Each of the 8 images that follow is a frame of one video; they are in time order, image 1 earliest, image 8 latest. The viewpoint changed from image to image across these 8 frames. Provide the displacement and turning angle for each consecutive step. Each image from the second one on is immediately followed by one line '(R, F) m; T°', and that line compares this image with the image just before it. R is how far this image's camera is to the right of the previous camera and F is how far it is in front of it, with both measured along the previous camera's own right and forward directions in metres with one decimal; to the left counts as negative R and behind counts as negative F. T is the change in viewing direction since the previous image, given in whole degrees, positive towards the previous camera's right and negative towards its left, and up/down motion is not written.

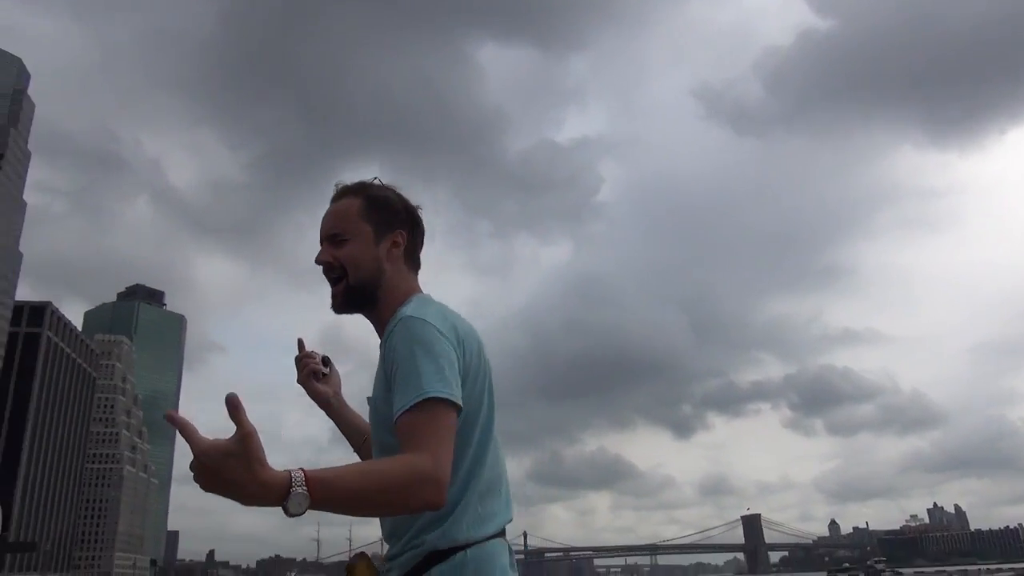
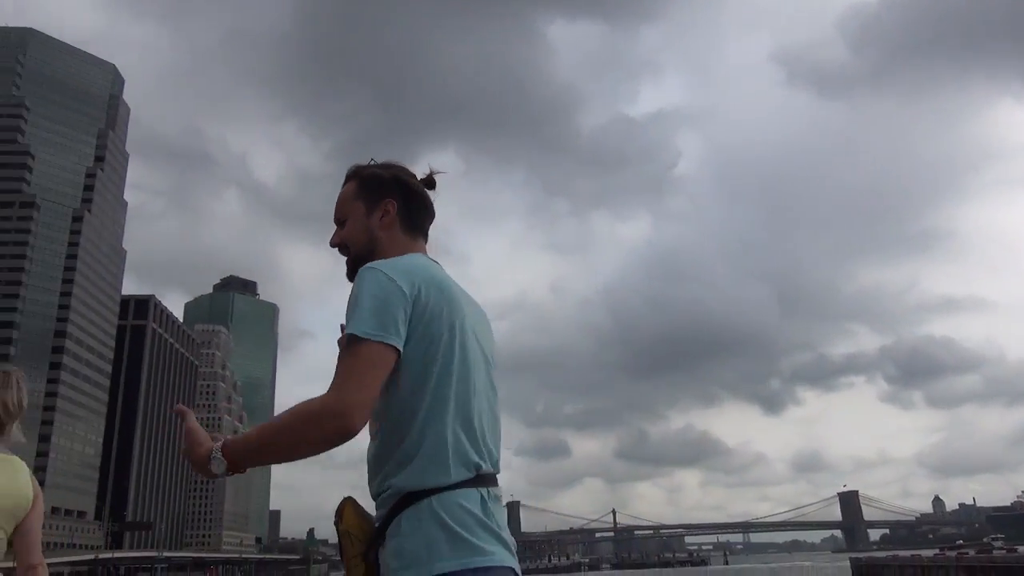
(+0.1, 0.0) m; -6°
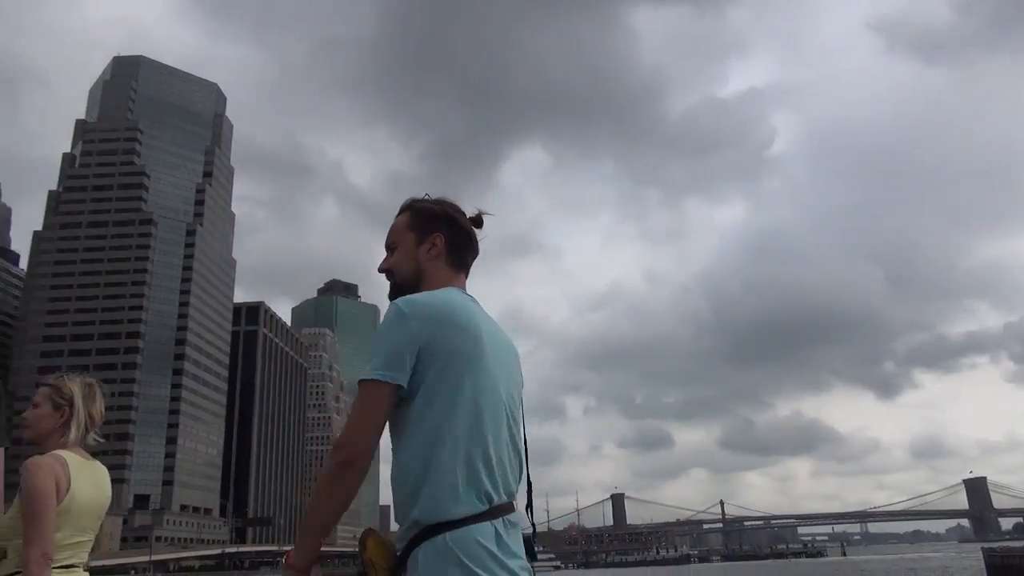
(+0.3, -0.2) m; -7°
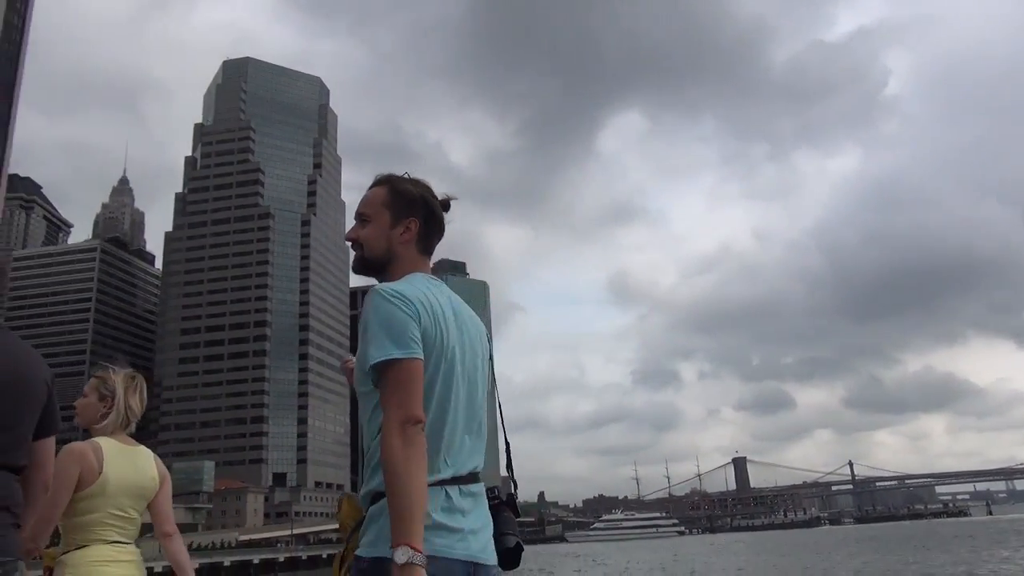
(+0.8, -0.4) m; -8°
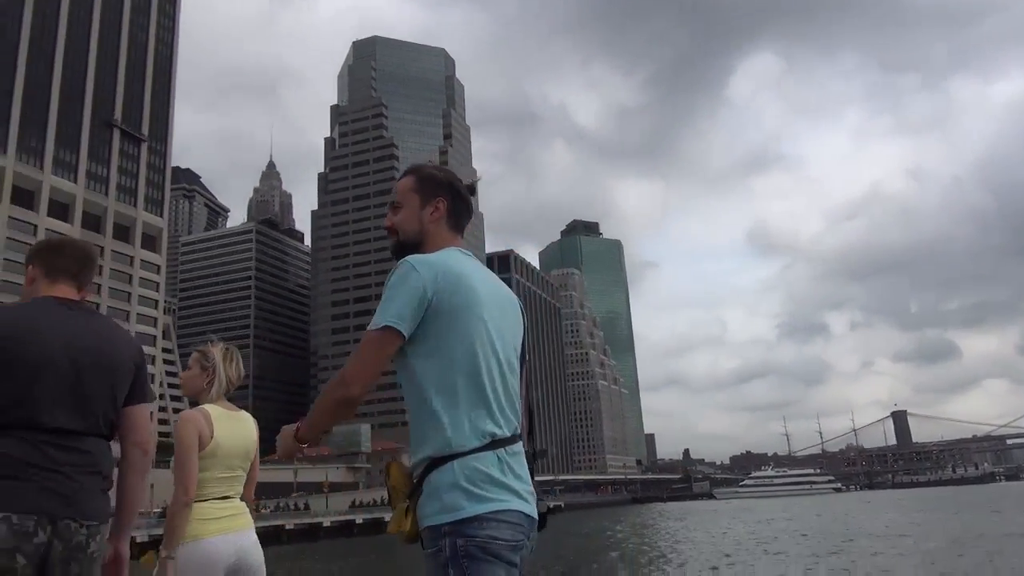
(+0.5, -0.1) m; -10°
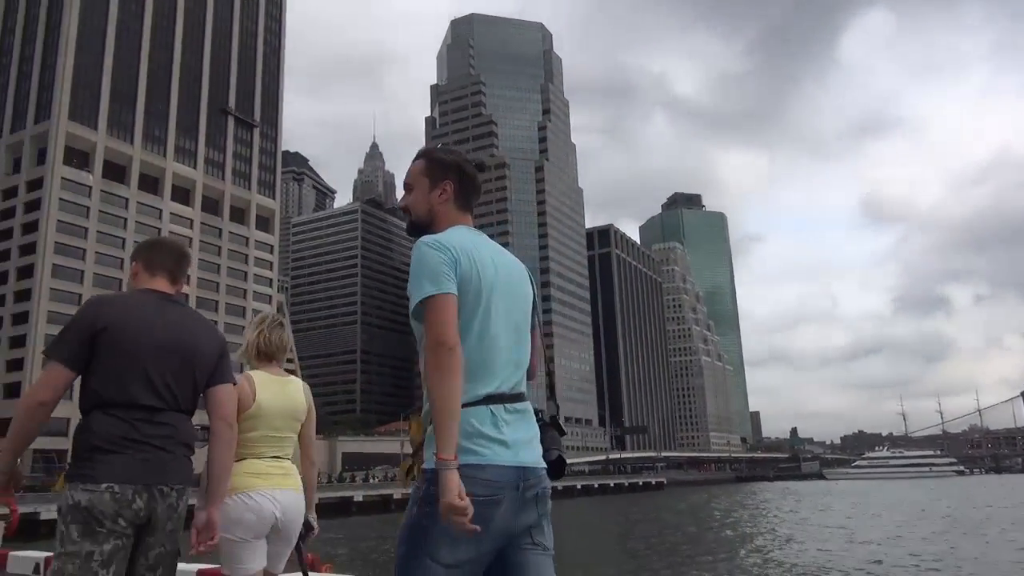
(+0.5, -0.1) m; -7°
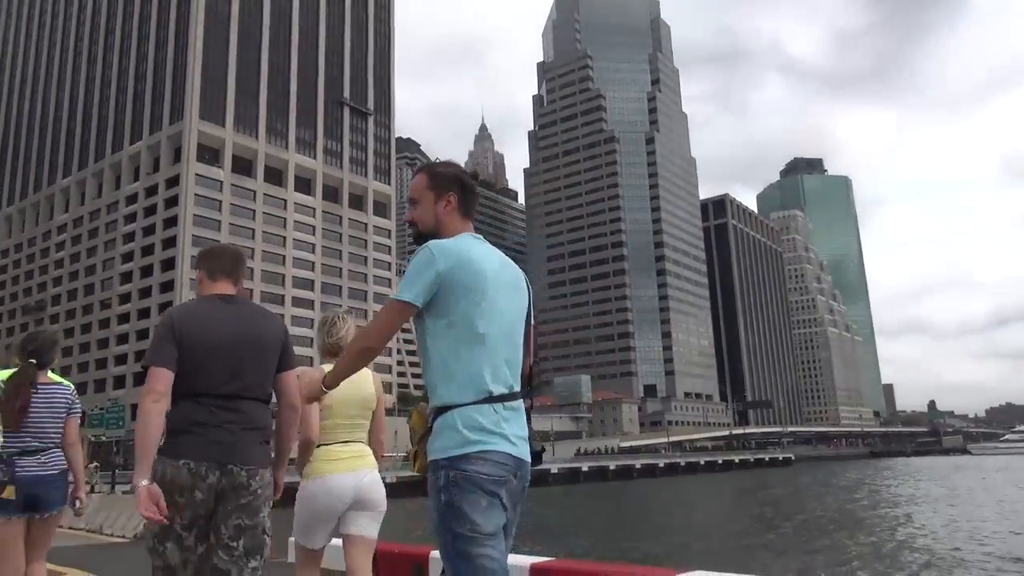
(+0.5, 0.0) m; -8°
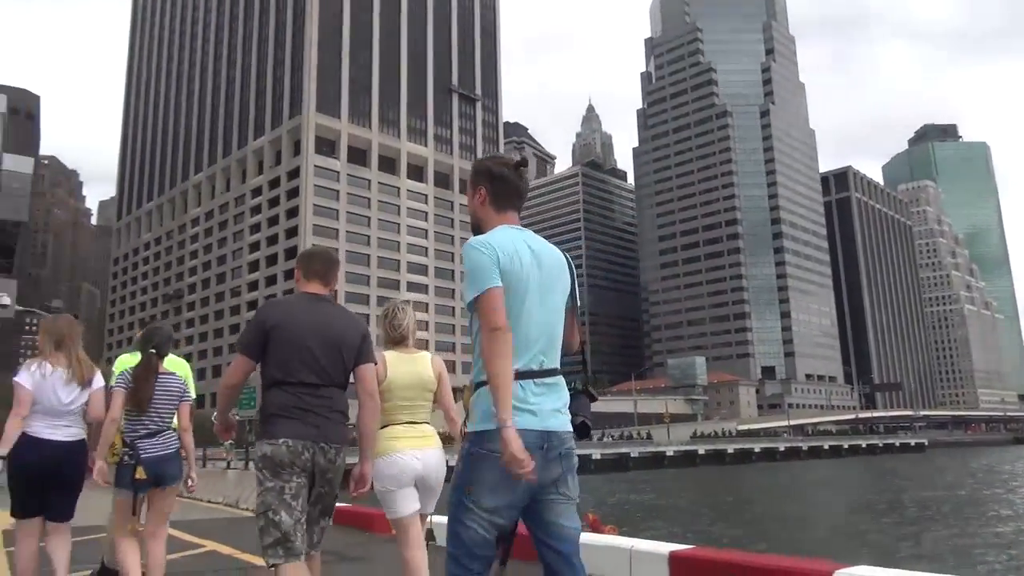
(+0.3, +0.1) m; -8°
